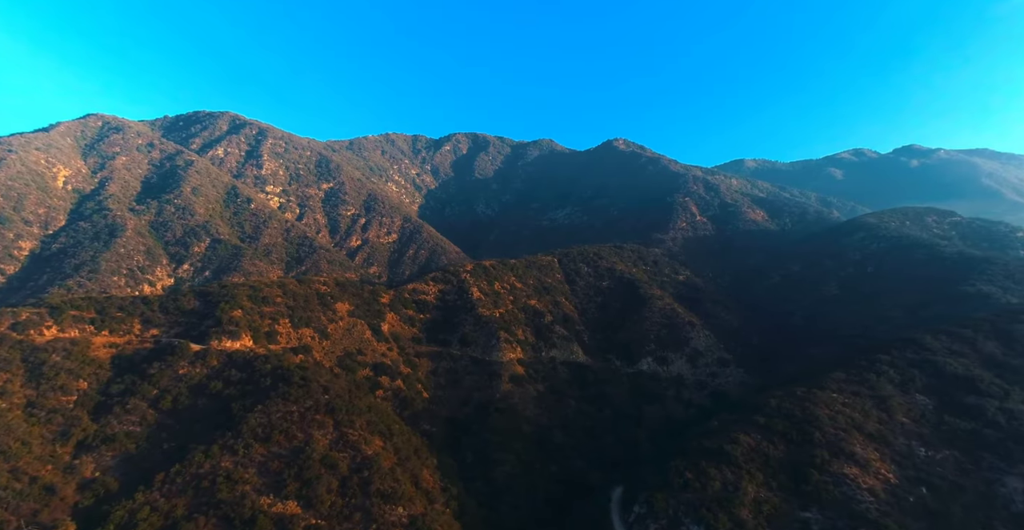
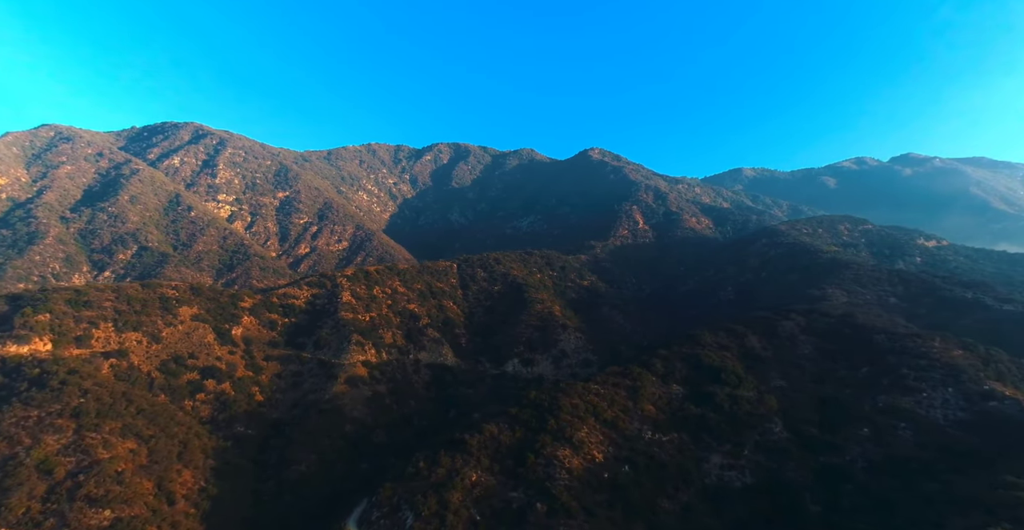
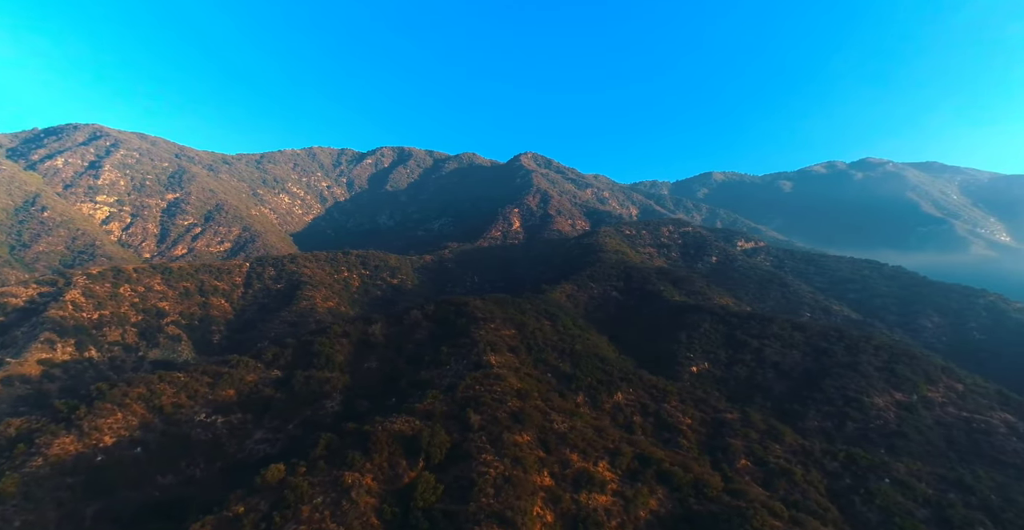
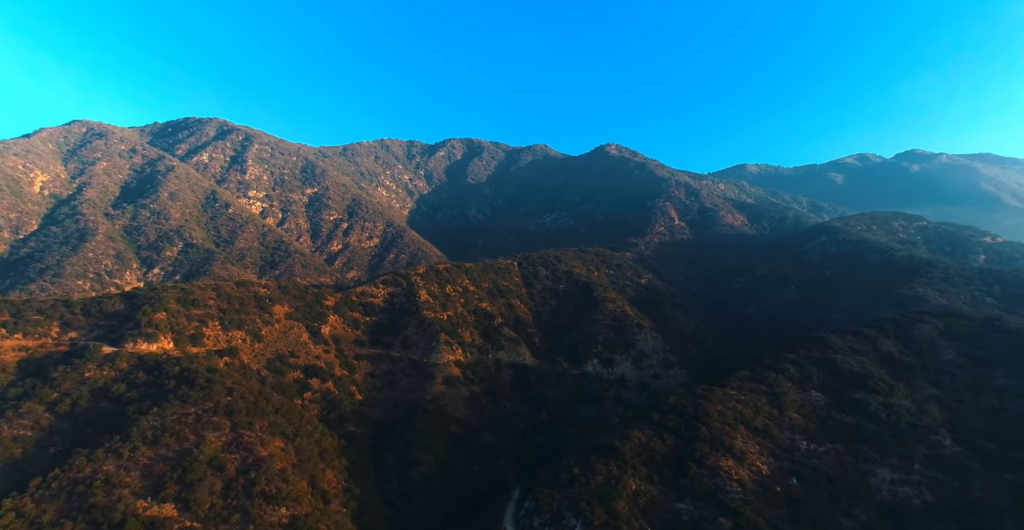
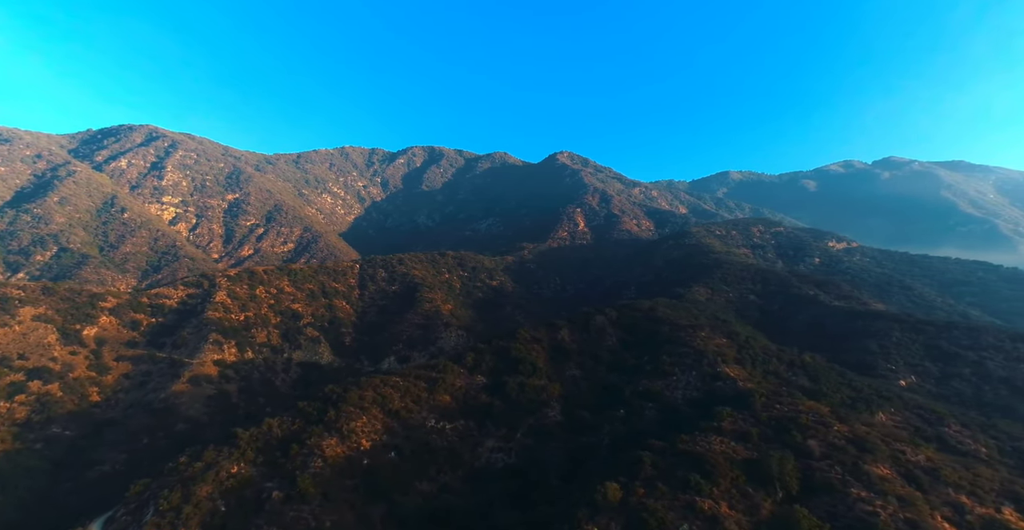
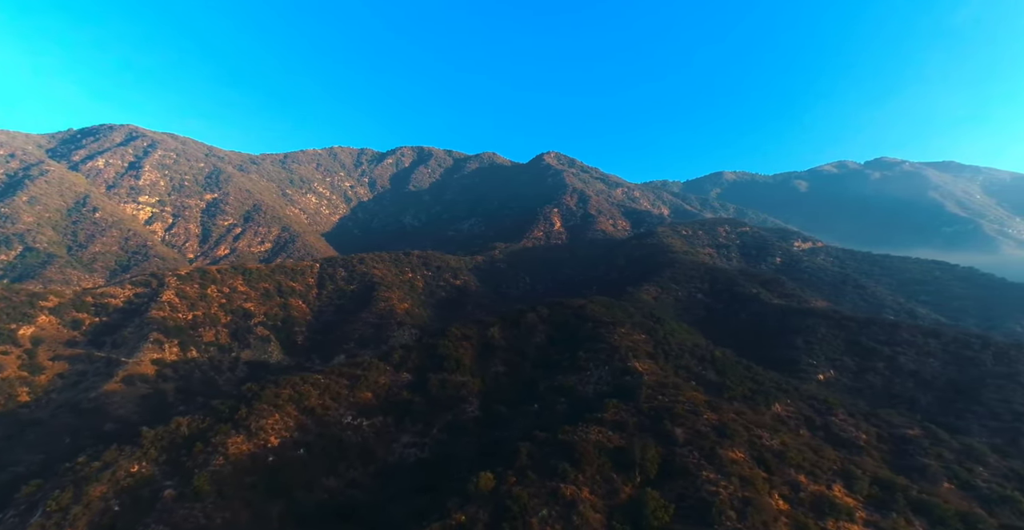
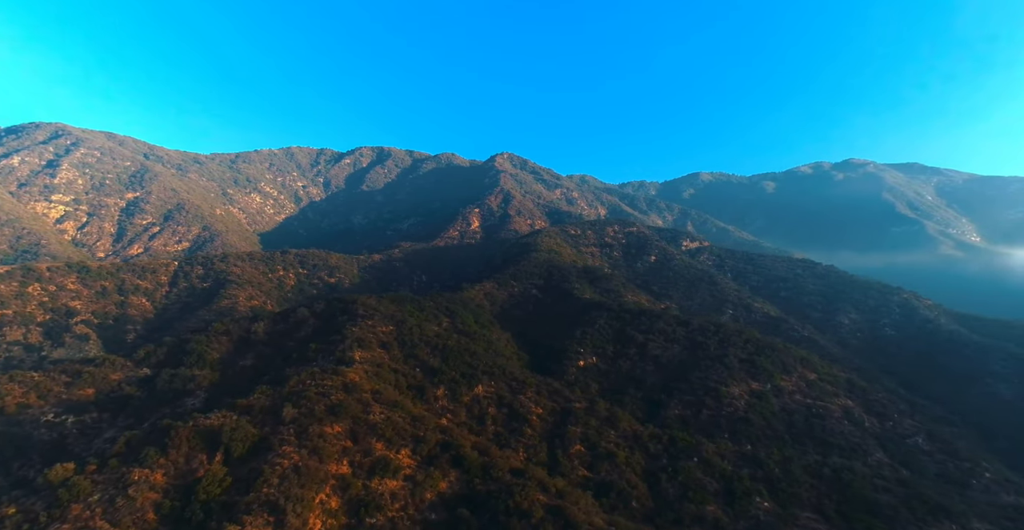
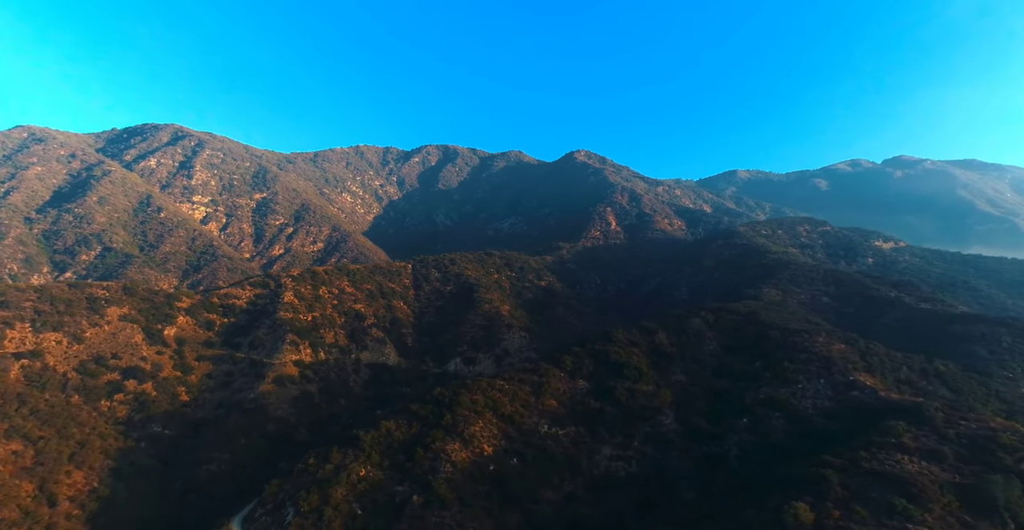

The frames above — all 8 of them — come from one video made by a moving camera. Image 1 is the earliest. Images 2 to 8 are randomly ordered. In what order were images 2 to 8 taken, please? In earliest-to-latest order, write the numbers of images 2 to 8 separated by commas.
4, 2, 8, 5, 6, 3, 7
